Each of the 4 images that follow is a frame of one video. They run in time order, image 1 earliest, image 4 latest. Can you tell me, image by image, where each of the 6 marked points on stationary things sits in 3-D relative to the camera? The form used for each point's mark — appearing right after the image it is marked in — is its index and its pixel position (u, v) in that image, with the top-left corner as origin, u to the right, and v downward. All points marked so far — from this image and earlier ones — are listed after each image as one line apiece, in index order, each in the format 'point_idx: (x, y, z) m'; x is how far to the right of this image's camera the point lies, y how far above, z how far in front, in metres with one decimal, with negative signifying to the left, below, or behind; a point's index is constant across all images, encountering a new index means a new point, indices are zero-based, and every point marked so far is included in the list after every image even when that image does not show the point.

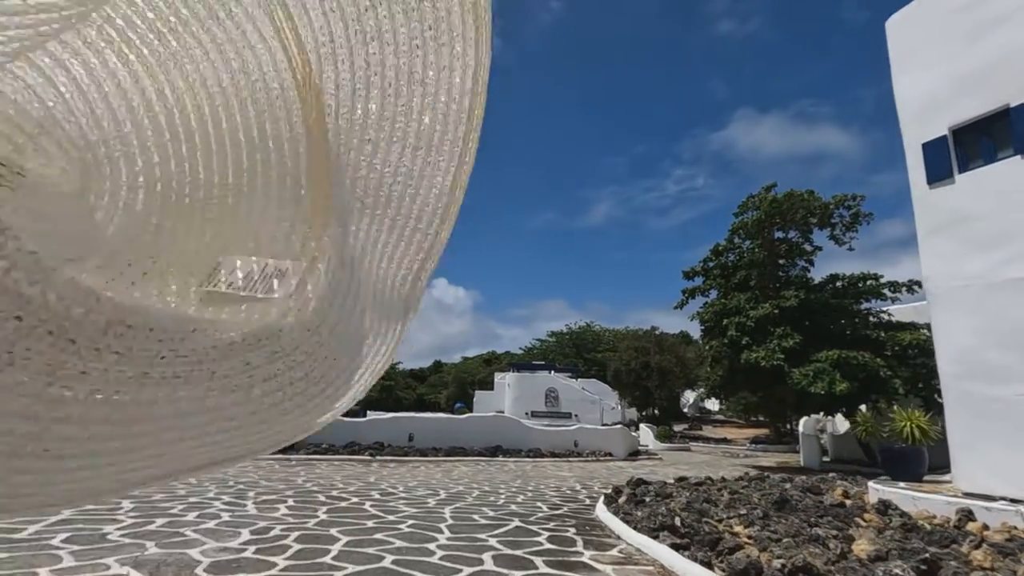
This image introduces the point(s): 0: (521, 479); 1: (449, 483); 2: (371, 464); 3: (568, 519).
0: (+0.2, -4.6, +12.7) m
1: (-1.3, -3.9, +10.7) m
2: (-3.6, -4.5, +13.7) m
3: (+0.8, -3.1, +7.0) m
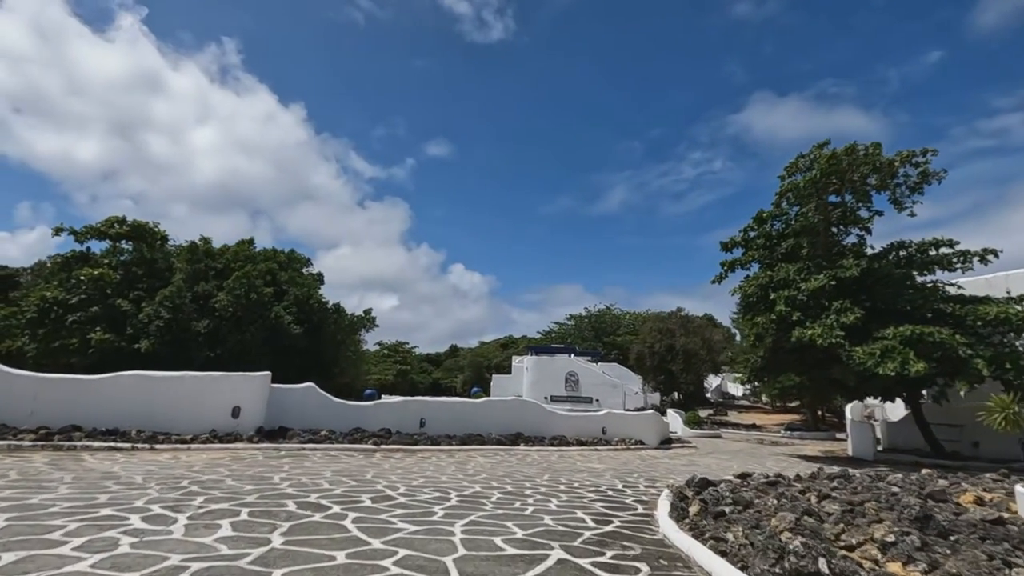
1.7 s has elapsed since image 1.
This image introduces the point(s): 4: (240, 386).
0: (+0.7, -3.7, +10.7) m
1: (-0.8, -3.2, +8.7) m
2: (-3.1, -3.7, +11.8) m
3: (+1.1, -2.4, +5.0) m
4: (-6.2, -2.3, +12.1) m
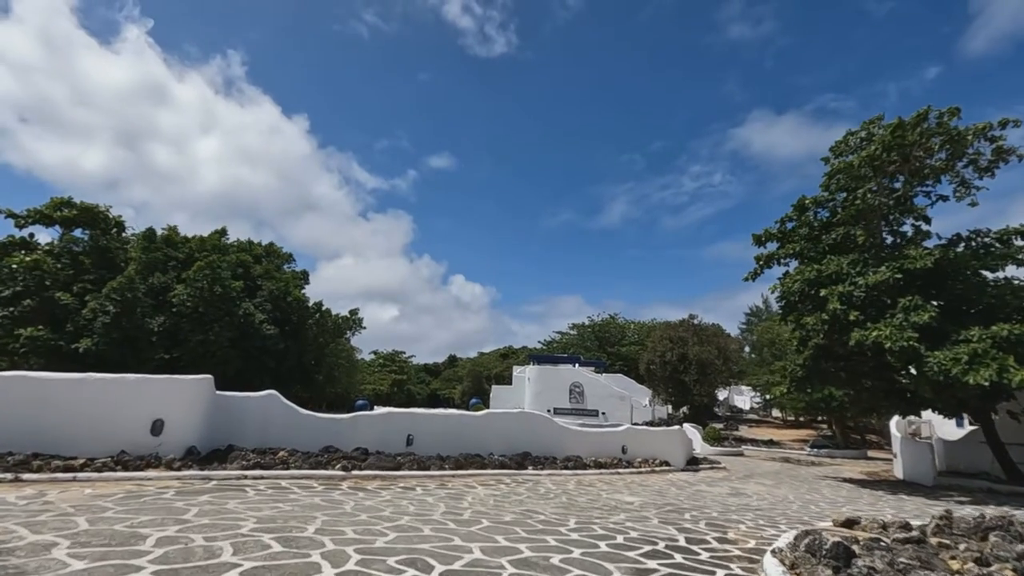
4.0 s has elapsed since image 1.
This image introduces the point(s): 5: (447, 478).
0: (+0.9, -3.3, +7.8) m
1: (-0.6, -2.7, +5.8) m
2: (-2.9, -3.3, +8.9) m
3: (+1.3, -1.9, +2.1) m
4: (-6.1, -1.8, +9.3) m
5: (-1.4, -4.0, +11.3) m
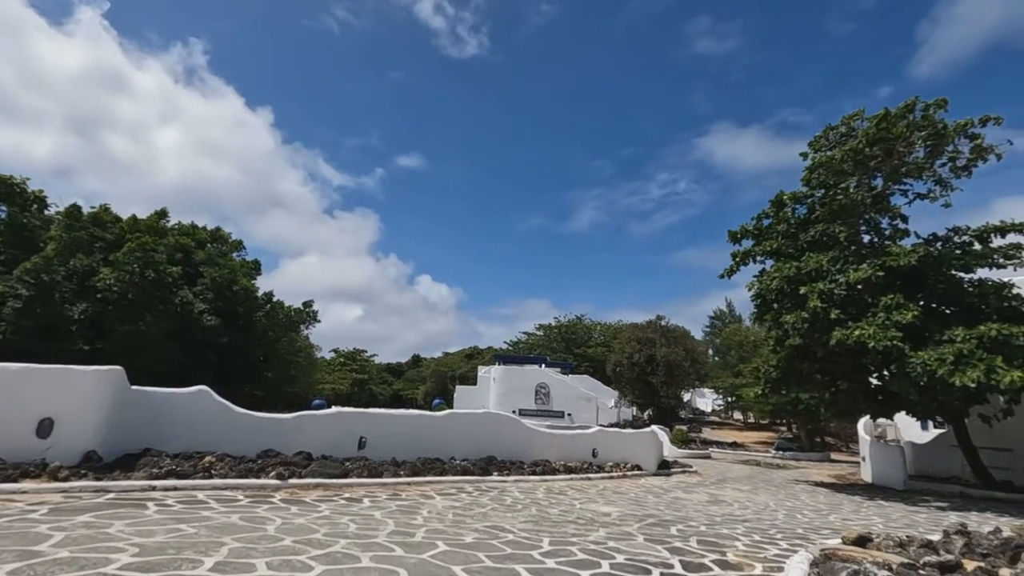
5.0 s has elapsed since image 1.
0: (+0.4, -3.1, +6.6) m
1: (-1.0, -2.4, +4.6) m
2: (-3.4, -3.0, +7.5) m
3: (+1.2, -1.6, +1.0) m
4: (-6.6, -1.4, +7.7) m
5: (-2.1, -3.7, +9.9) m
